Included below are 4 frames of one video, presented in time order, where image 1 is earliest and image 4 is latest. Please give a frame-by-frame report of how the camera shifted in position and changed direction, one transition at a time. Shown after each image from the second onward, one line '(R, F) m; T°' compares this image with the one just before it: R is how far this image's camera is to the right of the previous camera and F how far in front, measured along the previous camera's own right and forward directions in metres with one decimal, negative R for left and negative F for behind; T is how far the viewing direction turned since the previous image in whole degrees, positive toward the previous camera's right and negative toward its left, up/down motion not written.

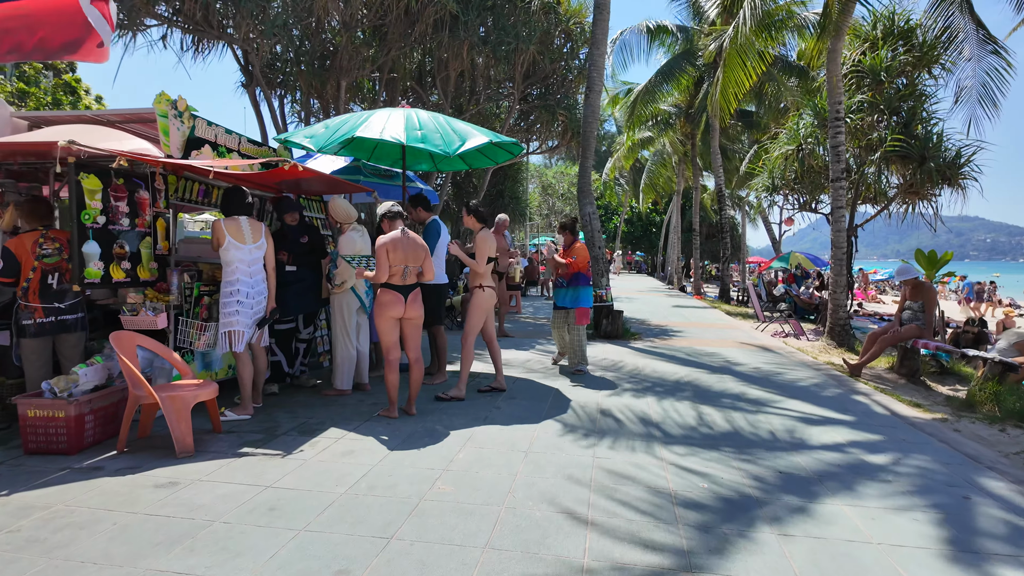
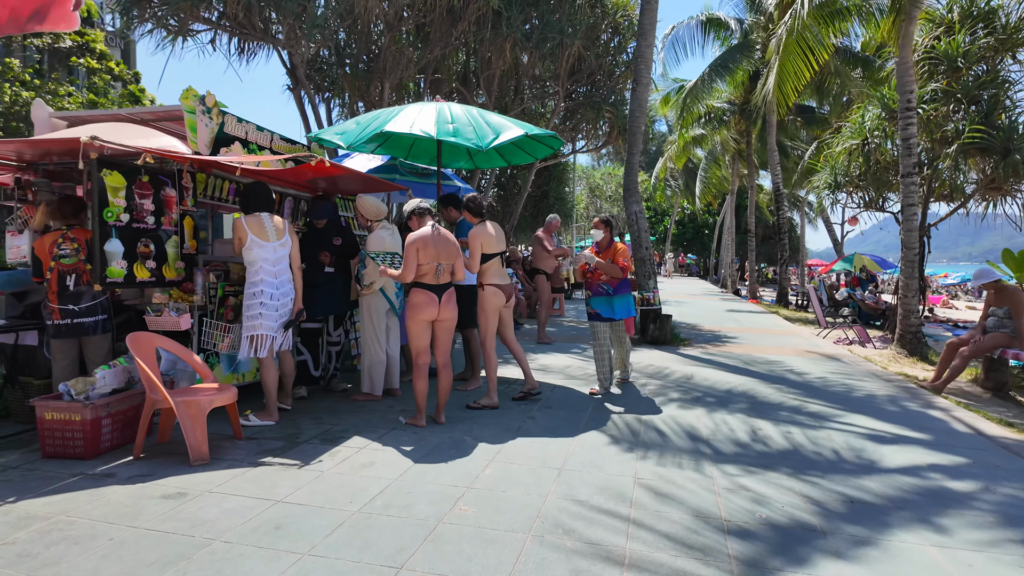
(+0.1, +0.3) m; -5°
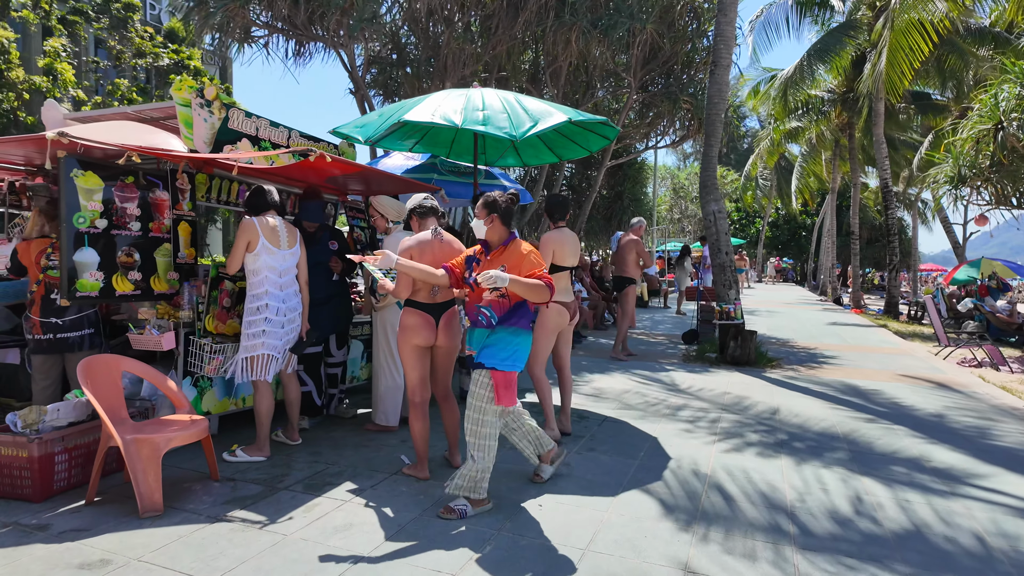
(+0.3, +0.9) m; -8°
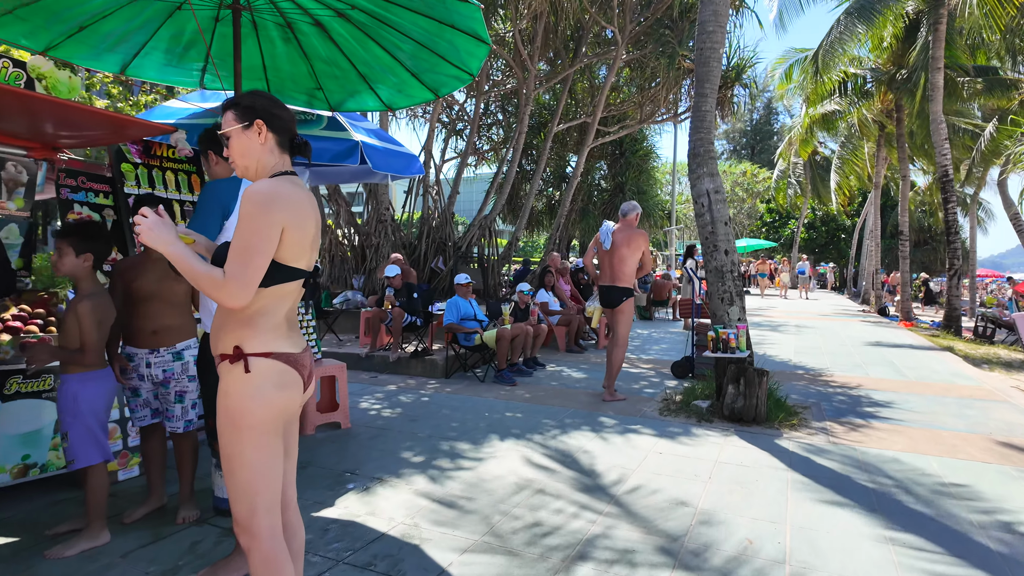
(+1.3, +2.6) m; -3°
